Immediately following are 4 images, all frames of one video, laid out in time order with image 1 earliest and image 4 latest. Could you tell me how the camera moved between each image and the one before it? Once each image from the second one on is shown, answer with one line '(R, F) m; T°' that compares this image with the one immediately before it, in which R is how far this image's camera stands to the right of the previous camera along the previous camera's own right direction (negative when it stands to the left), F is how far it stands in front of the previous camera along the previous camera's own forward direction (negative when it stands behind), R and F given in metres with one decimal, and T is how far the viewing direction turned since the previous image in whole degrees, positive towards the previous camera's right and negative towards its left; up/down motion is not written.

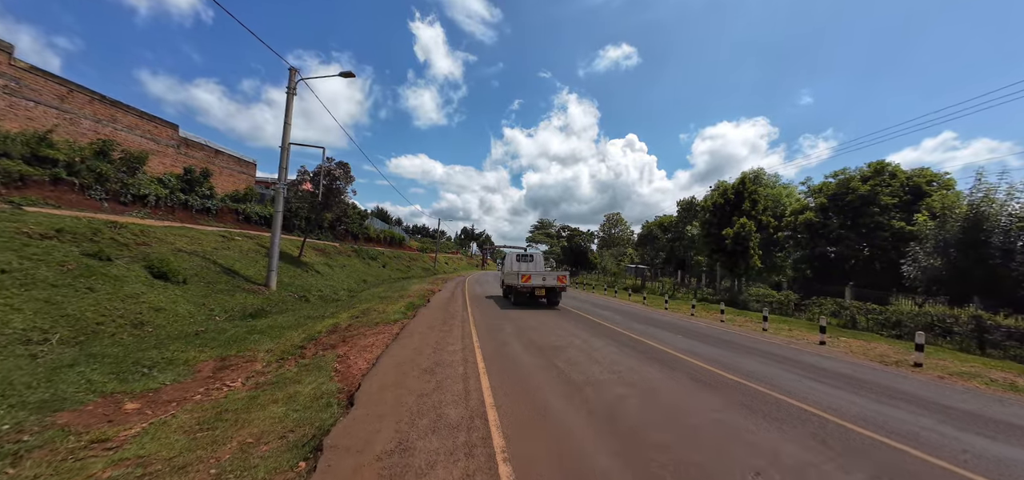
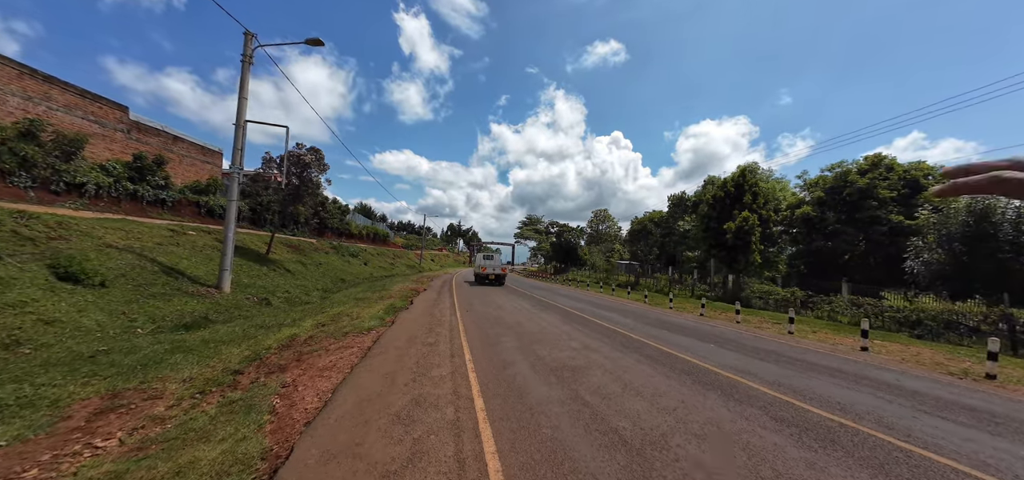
(-0.3, +1.9) m; +2°
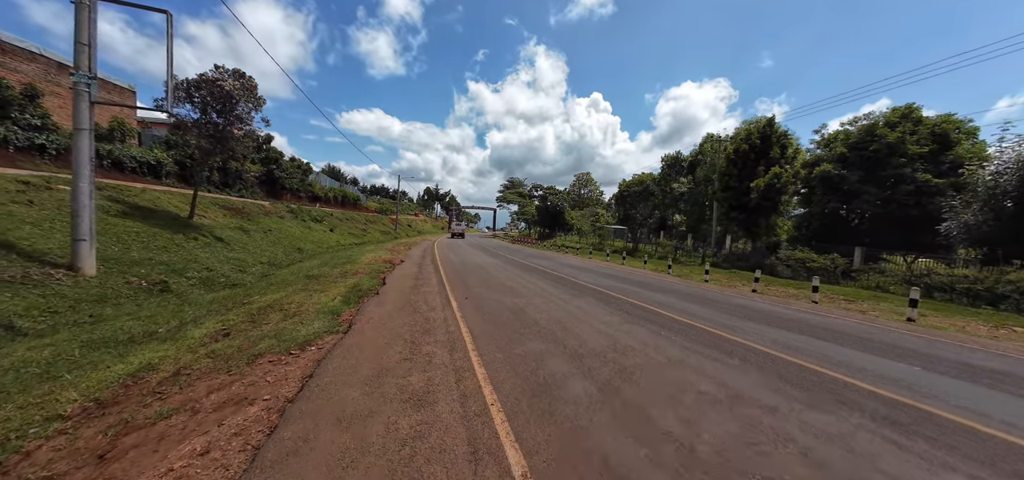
(-1.1, +4.1) m; +4°
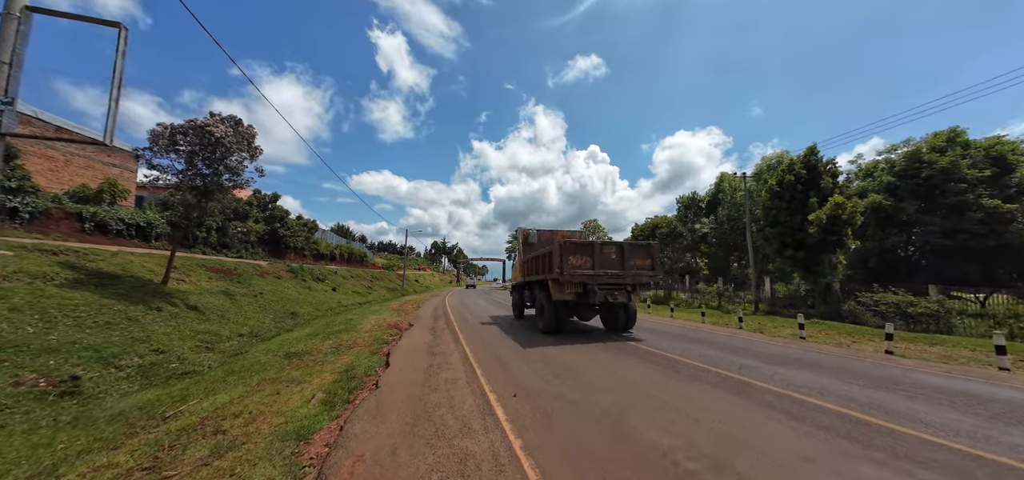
(-1.0, +2.7) m; -1°
